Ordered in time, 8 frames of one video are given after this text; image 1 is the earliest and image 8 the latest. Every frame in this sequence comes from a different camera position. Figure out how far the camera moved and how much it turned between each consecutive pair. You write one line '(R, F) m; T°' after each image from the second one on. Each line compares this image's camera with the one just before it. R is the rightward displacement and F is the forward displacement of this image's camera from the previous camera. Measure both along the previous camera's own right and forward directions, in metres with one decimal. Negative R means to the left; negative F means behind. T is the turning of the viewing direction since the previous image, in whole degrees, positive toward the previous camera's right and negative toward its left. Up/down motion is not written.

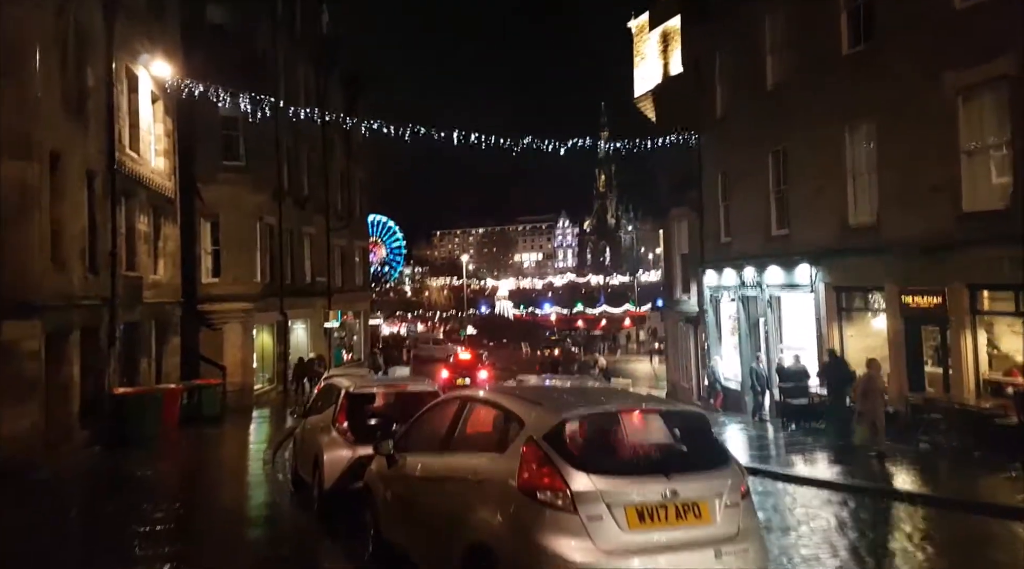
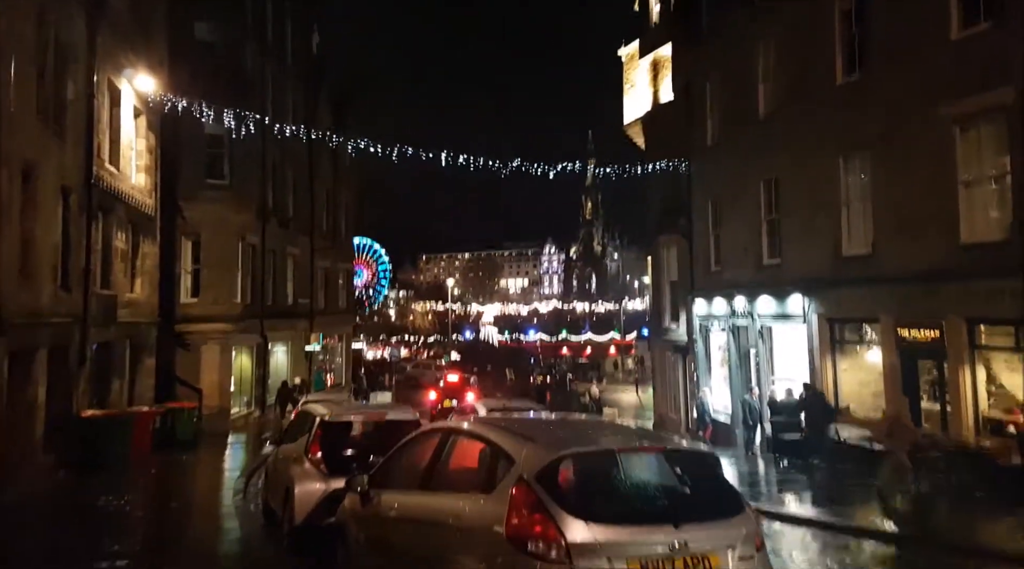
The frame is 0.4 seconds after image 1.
(0.0, +0.5) m; +1°
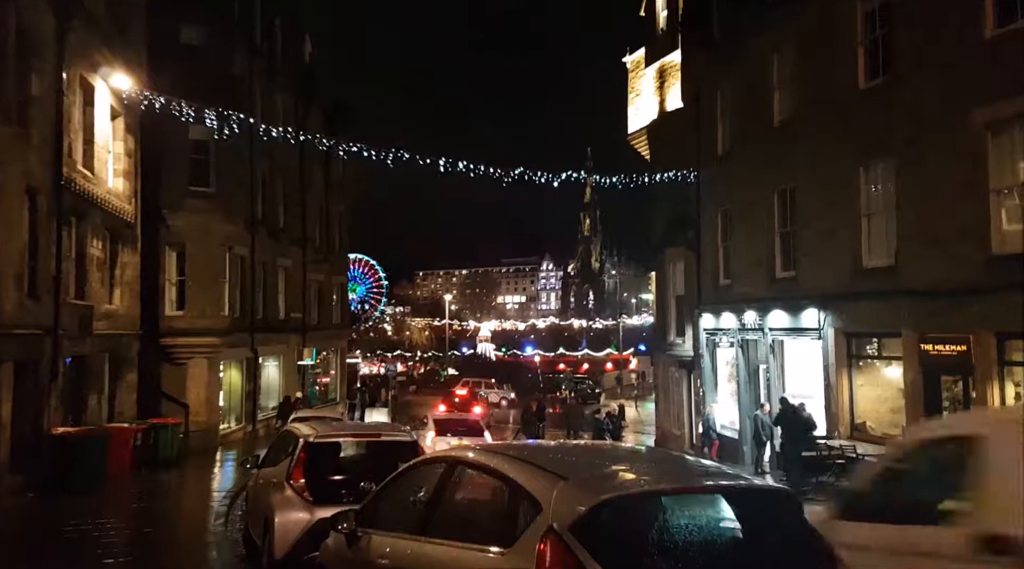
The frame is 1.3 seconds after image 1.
(0.0, +1.0) m; 0°
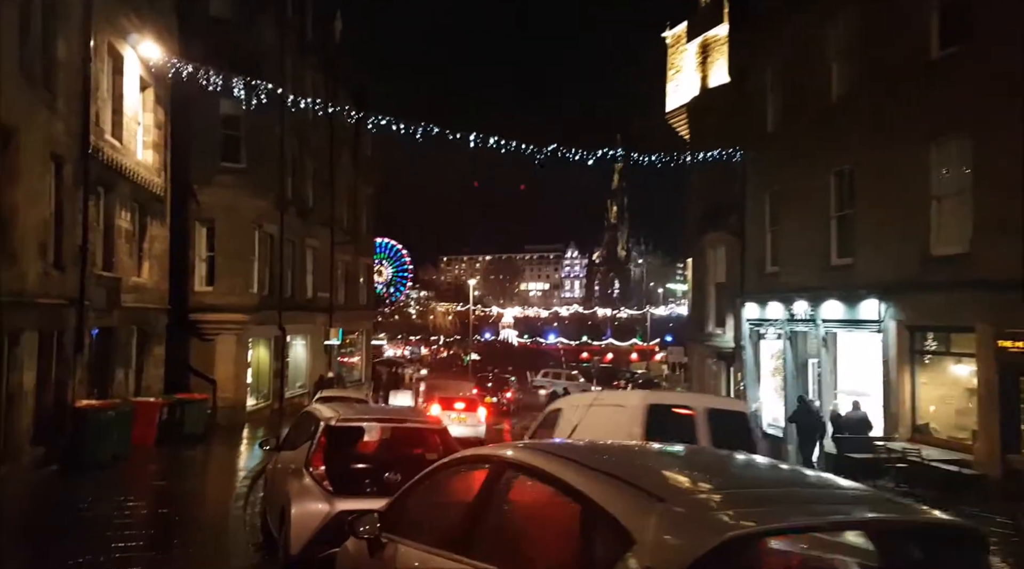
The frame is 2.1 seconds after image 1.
(-0.4, +0.9) m; -1°
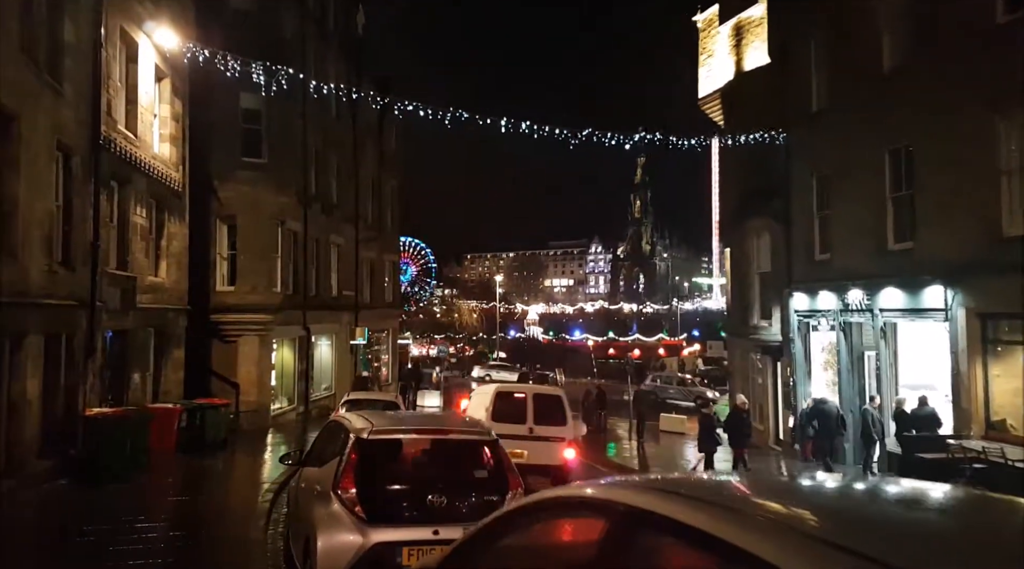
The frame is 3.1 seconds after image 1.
(-0.2, +1.1) m; -1°
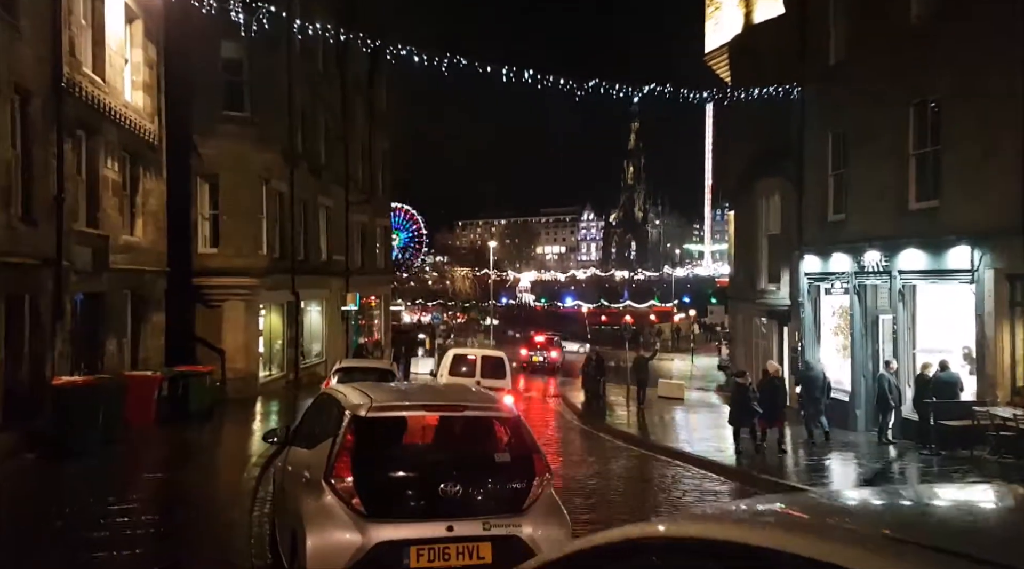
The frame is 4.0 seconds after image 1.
(-0.1, +1.0) m; +1°
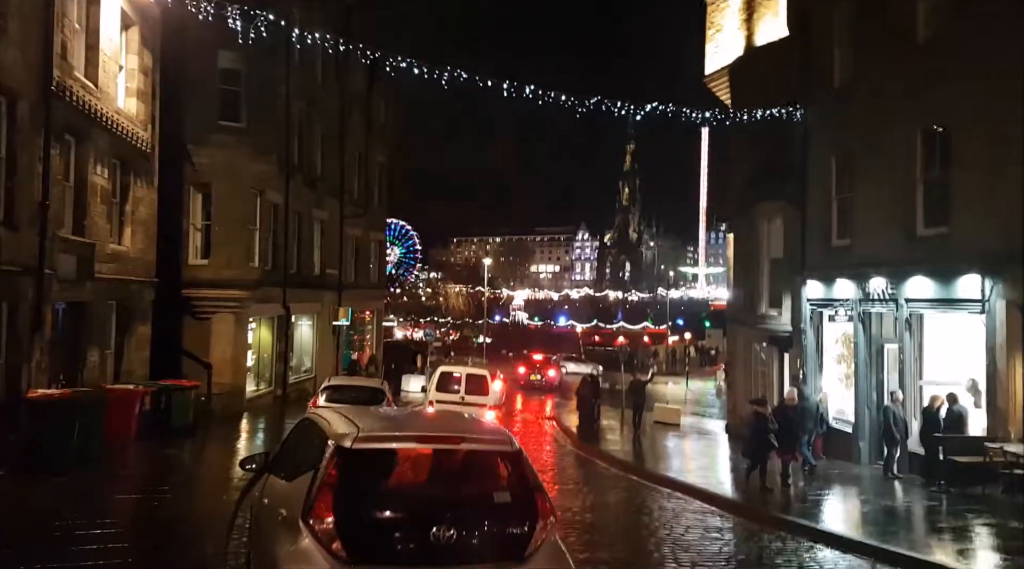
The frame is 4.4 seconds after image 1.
(-0.1, +0.5) m; 0°
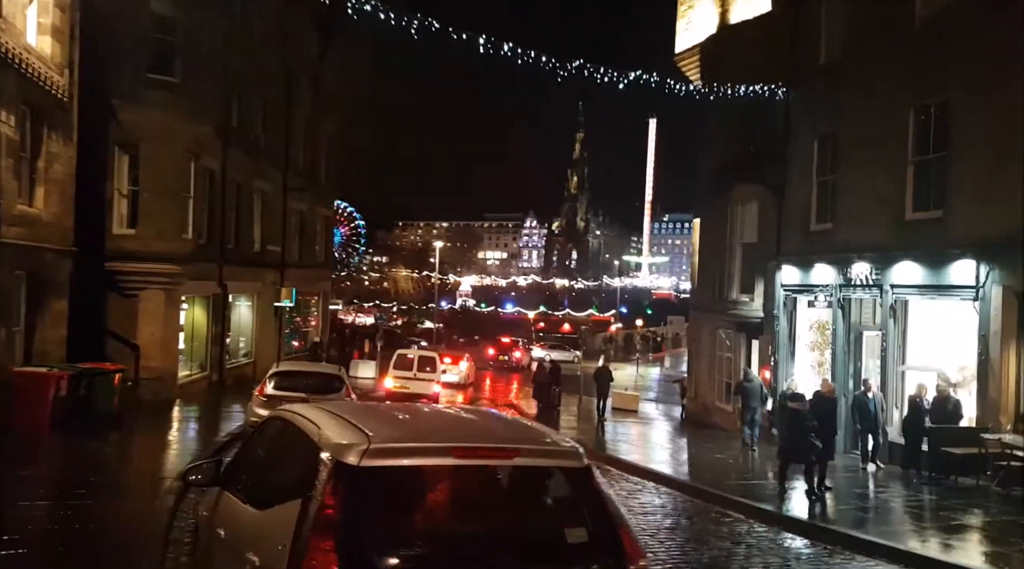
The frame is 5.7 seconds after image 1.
(-0.2, +1.5) m; +3°
